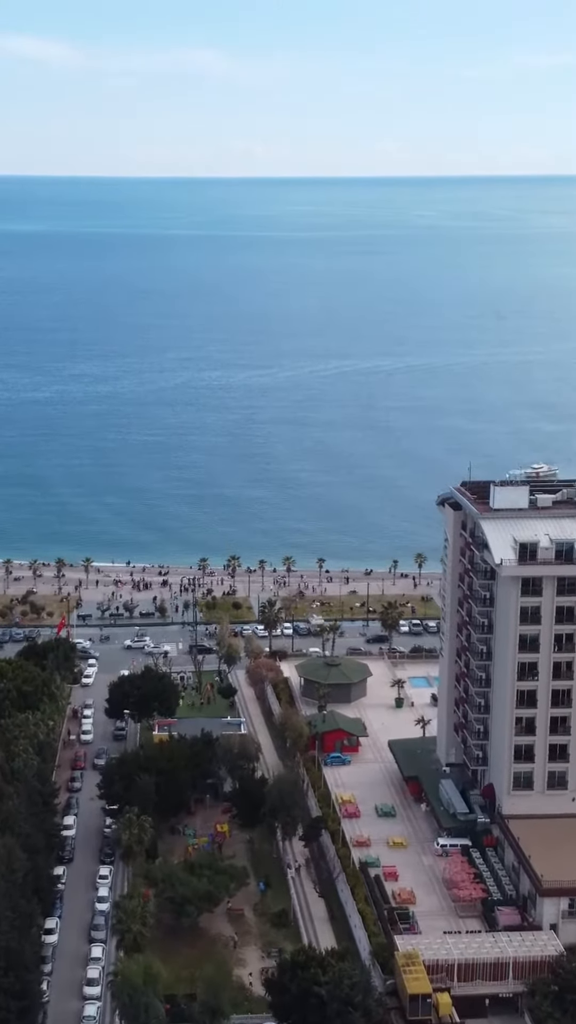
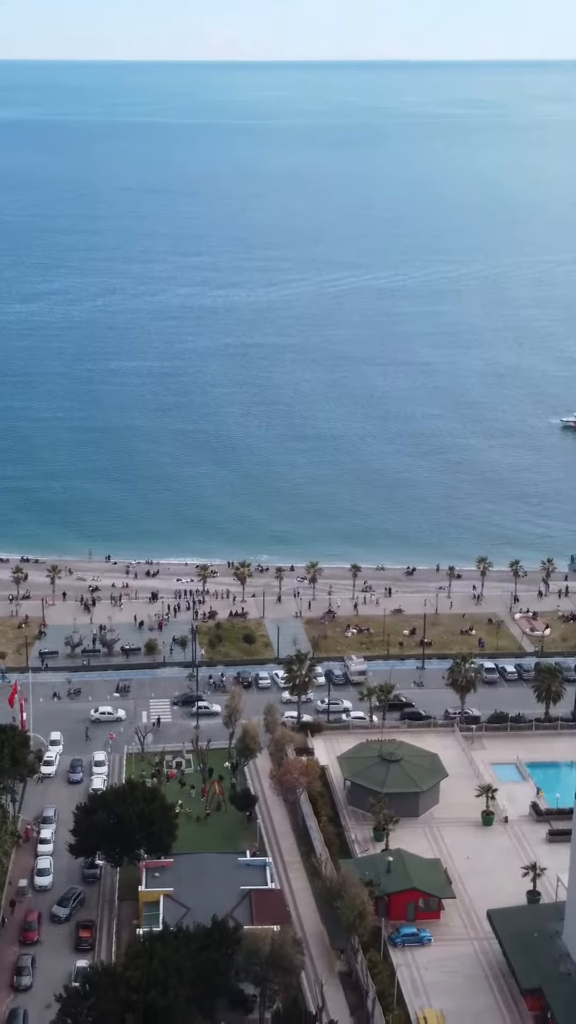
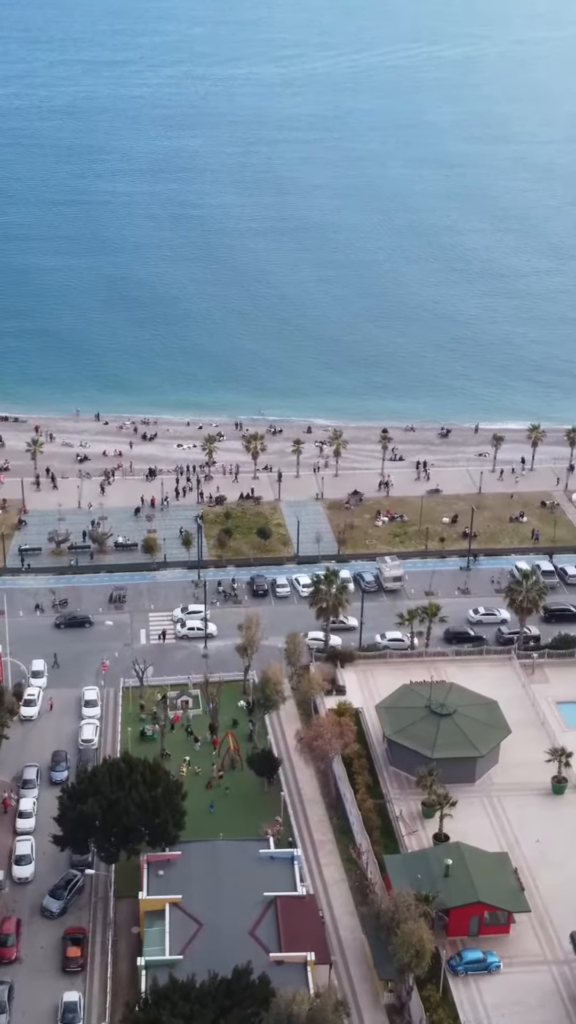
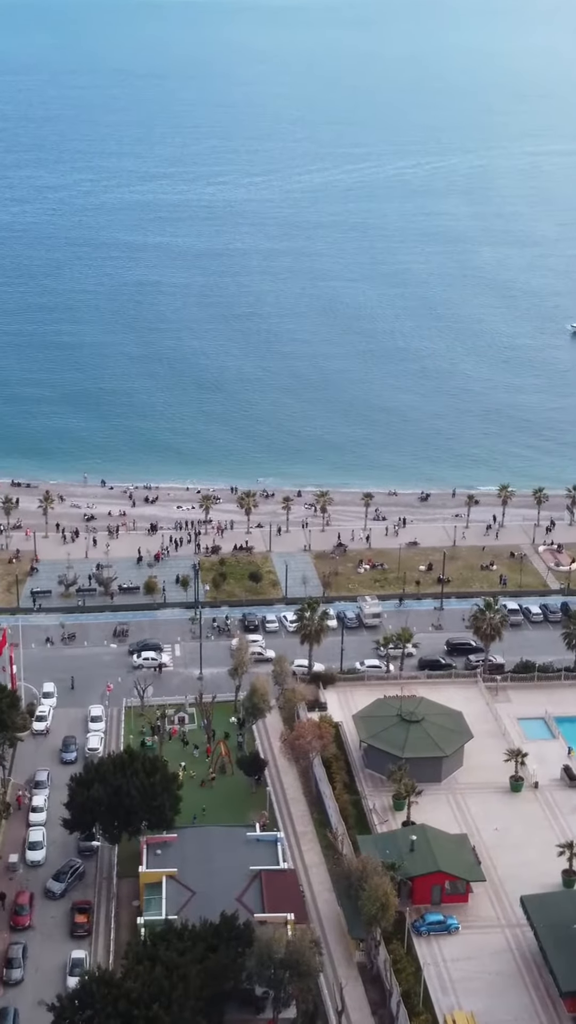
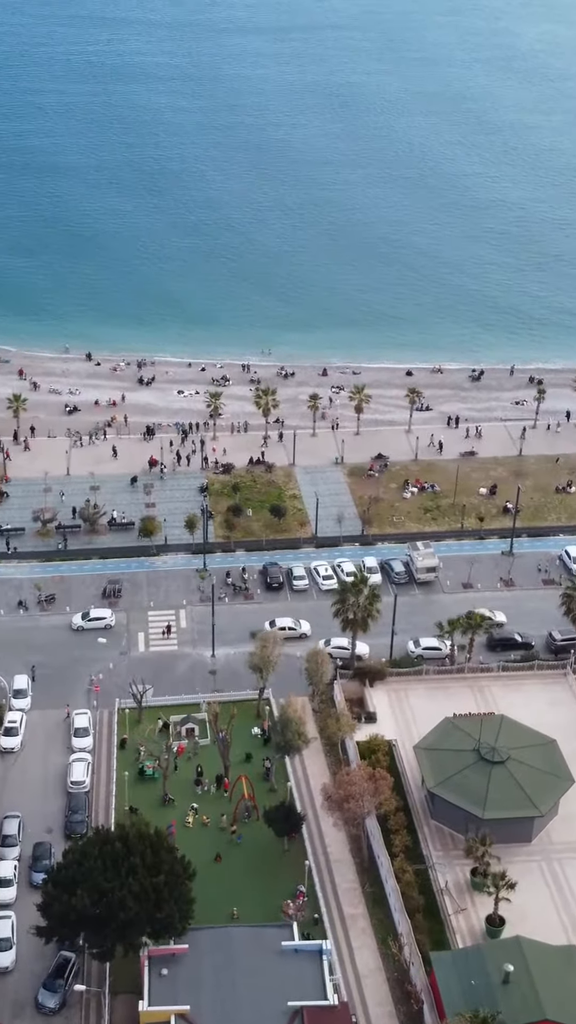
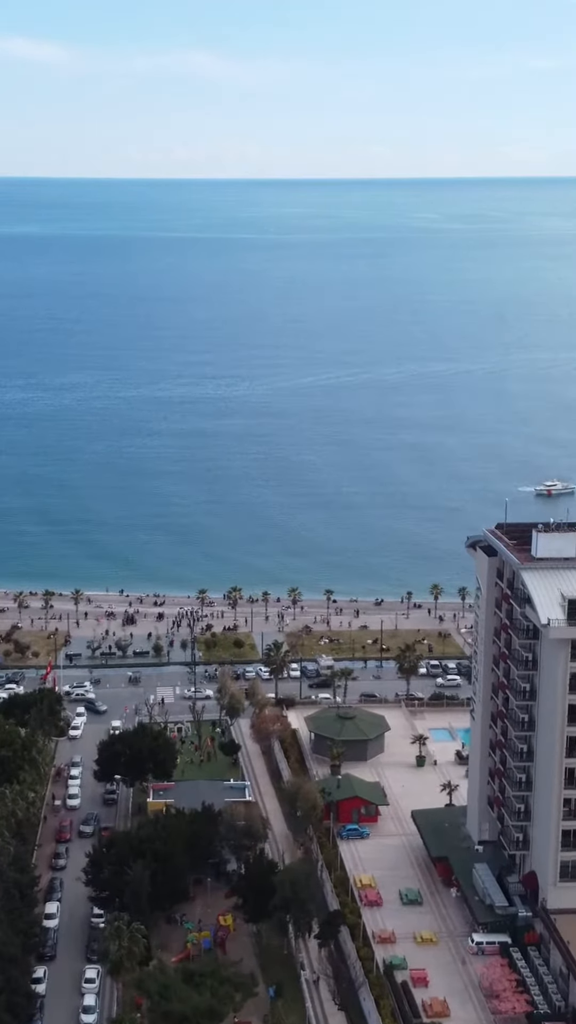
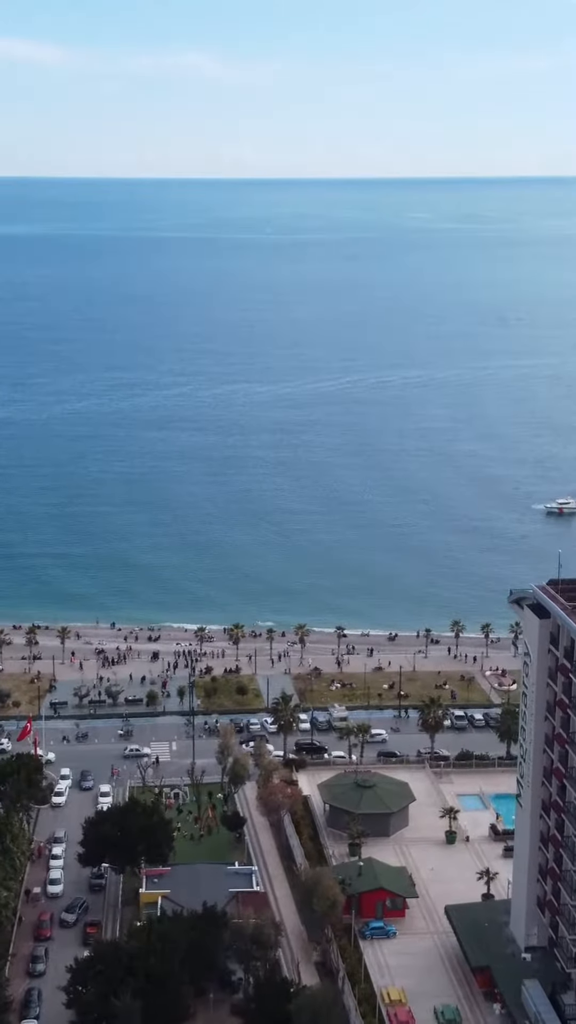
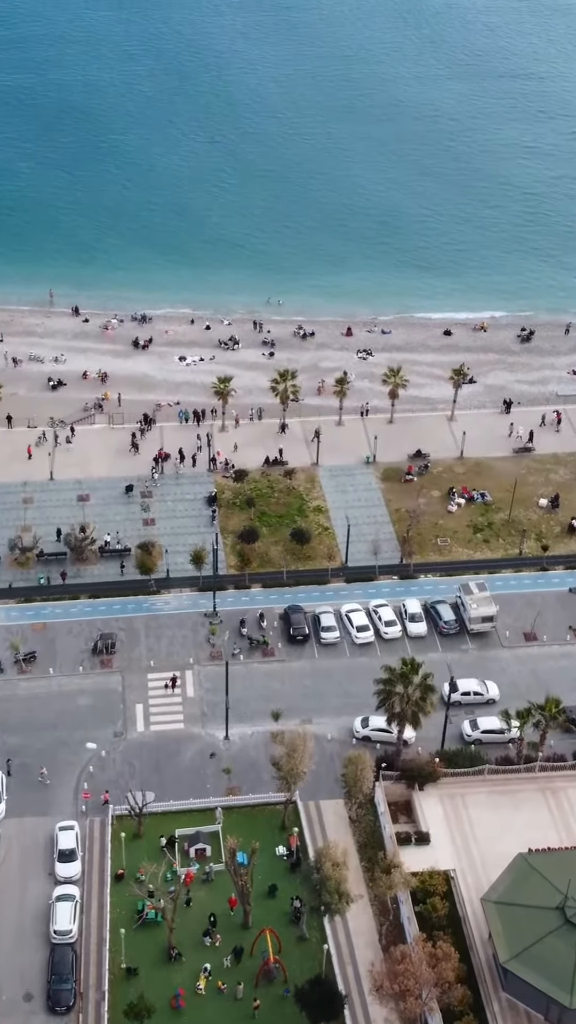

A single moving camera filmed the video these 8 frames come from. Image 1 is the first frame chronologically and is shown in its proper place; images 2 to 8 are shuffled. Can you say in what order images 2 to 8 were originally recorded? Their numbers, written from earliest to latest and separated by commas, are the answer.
6, 7, 2, 4, 3, 5, 8
